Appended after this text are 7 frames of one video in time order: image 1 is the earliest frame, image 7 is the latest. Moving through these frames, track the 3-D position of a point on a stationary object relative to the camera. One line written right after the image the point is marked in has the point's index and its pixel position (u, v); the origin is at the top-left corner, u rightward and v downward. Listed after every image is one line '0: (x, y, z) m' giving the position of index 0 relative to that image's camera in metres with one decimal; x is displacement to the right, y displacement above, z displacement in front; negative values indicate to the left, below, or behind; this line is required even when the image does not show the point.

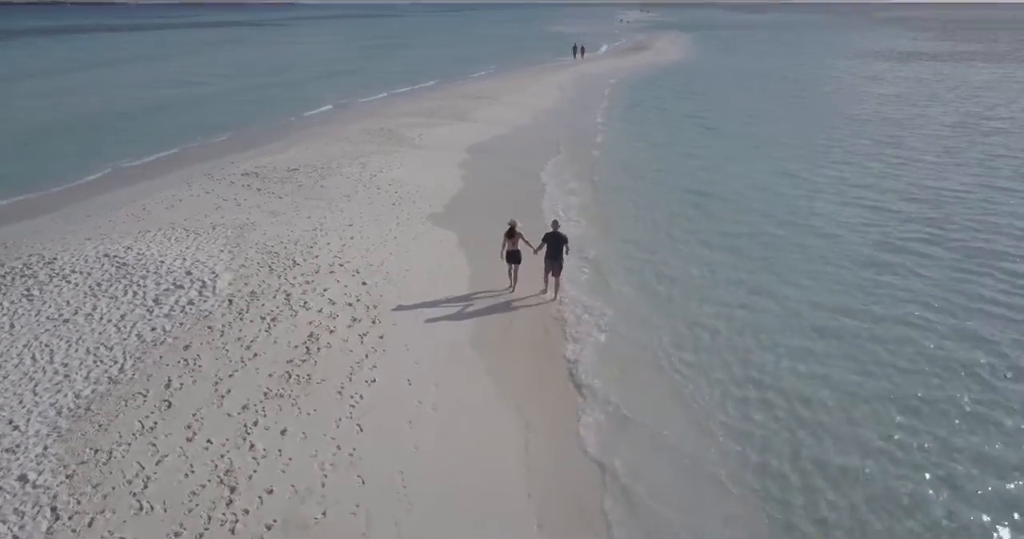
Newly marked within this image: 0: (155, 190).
0: (-8.2, +1.8, +17.5) m
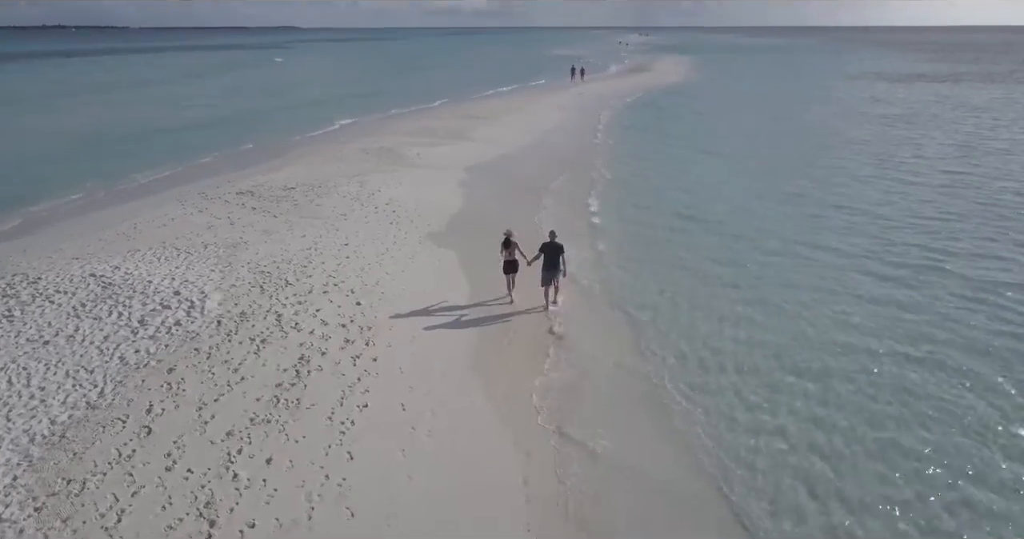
0: (-8.2, +1.4, +17.2) m
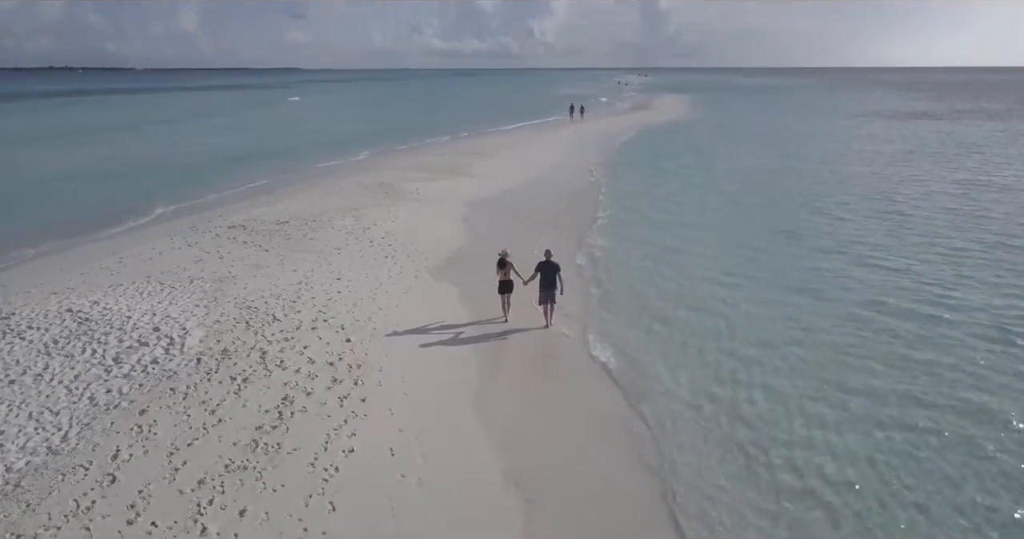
0: (-8.2, +0.6, +16.6) m
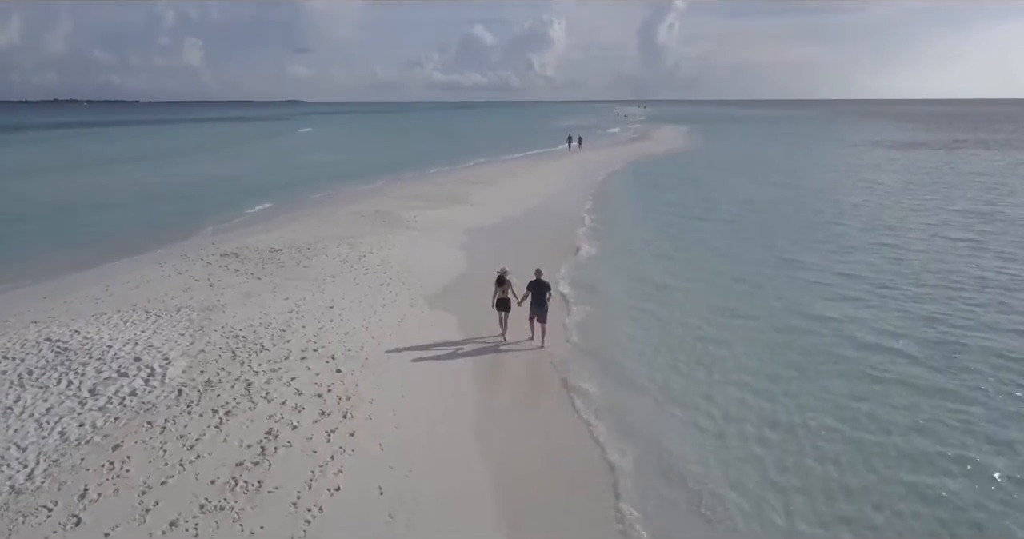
0: (-8.2, 0.0, +16.2) m
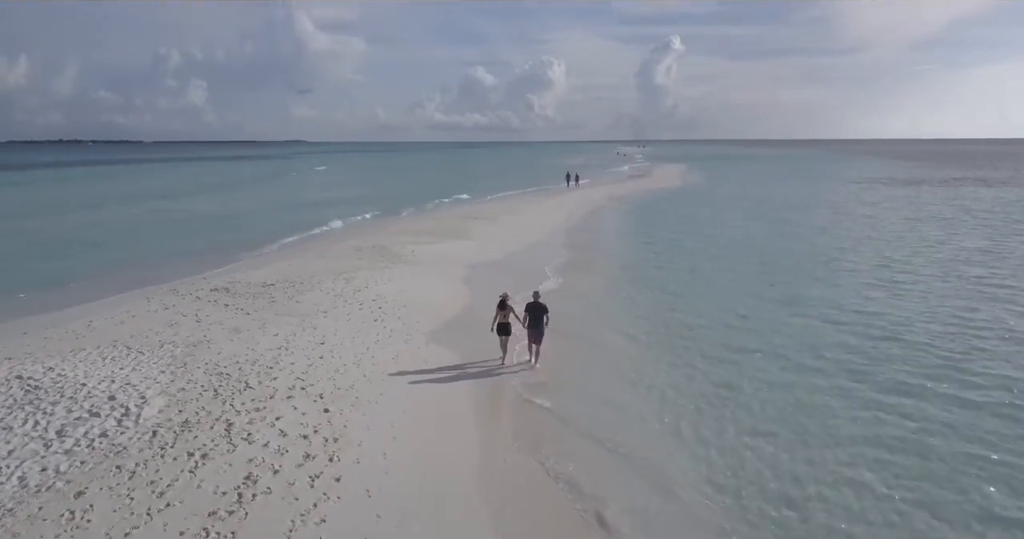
0: (-8.2, -0.7, +15.6) m
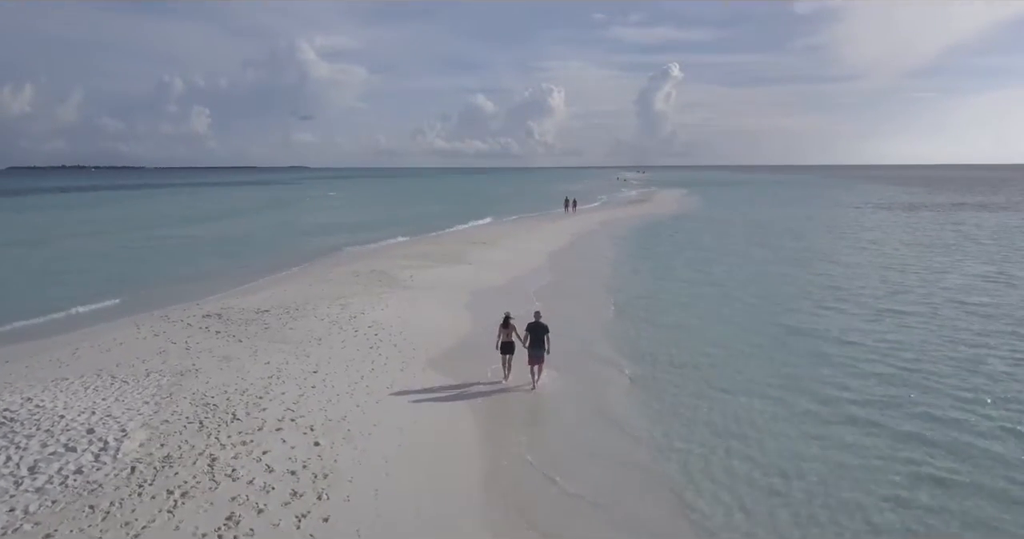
0: (-8.2, -1.3, +15.2) m
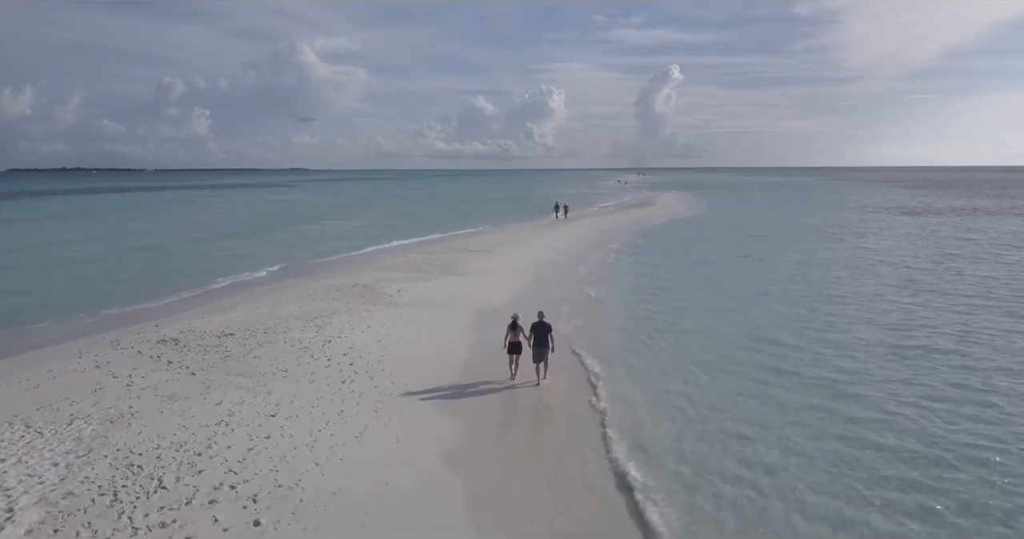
0: (-8.3, -1.6, +13.3) m
